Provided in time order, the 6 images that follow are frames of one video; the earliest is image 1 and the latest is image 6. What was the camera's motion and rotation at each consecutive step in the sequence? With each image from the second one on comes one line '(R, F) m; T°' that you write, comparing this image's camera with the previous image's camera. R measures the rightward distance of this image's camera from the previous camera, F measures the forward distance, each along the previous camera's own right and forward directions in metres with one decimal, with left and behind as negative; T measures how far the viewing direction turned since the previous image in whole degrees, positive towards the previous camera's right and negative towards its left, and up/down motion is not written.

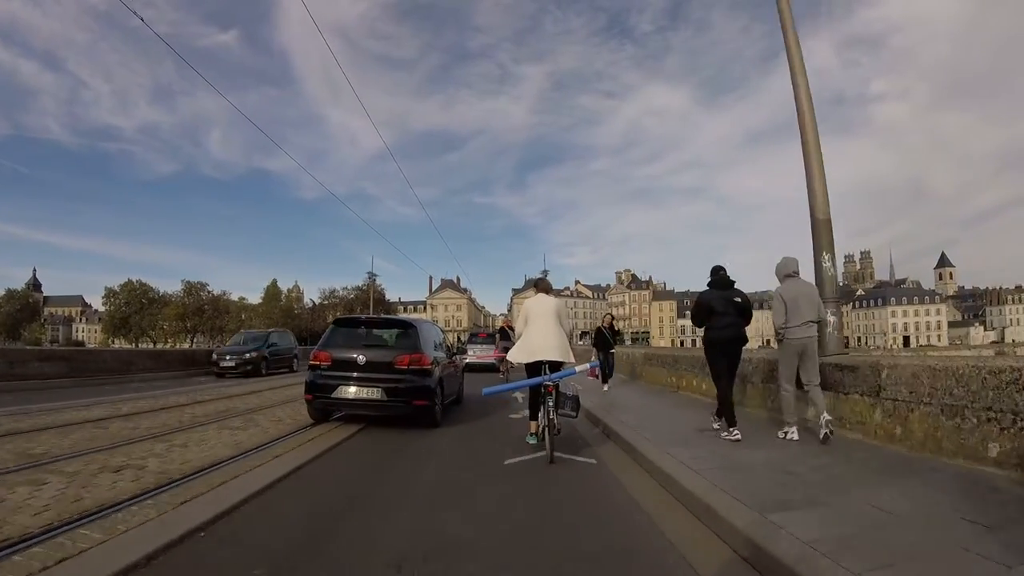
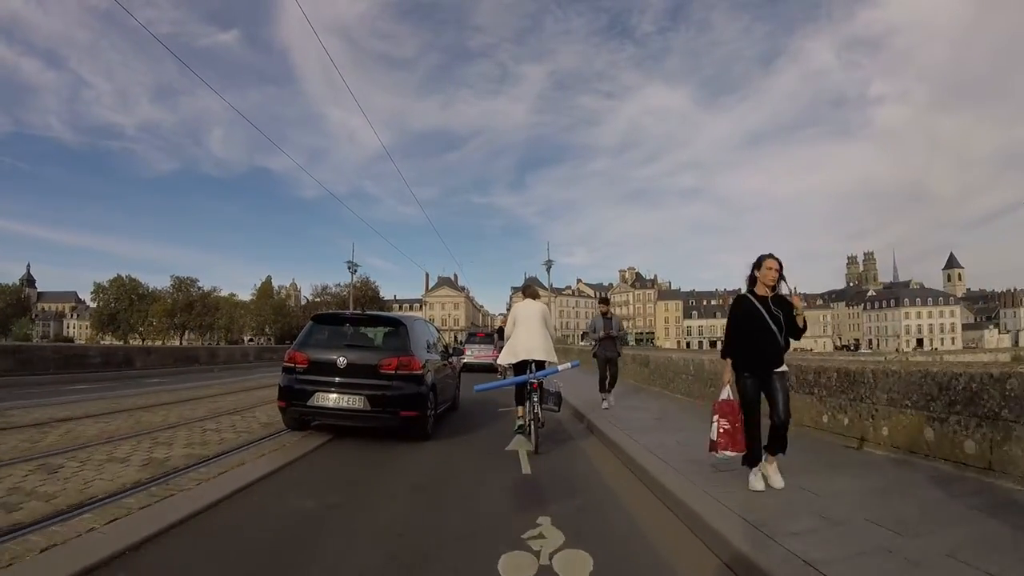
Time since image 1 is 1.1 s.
(0.0, +0.6) m; 0°
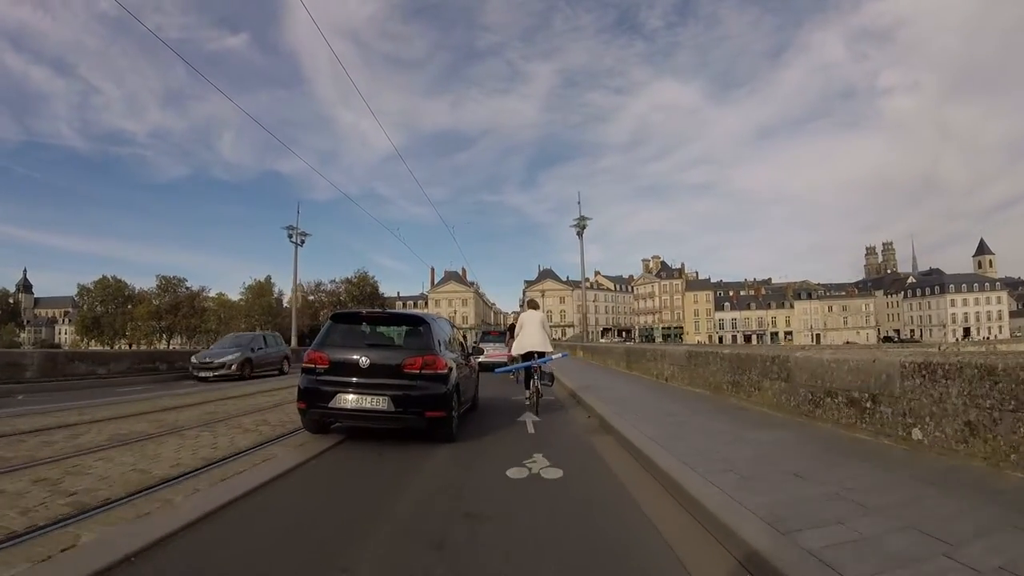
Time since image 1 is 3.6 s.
(-0.1, +1.4) m; -1°
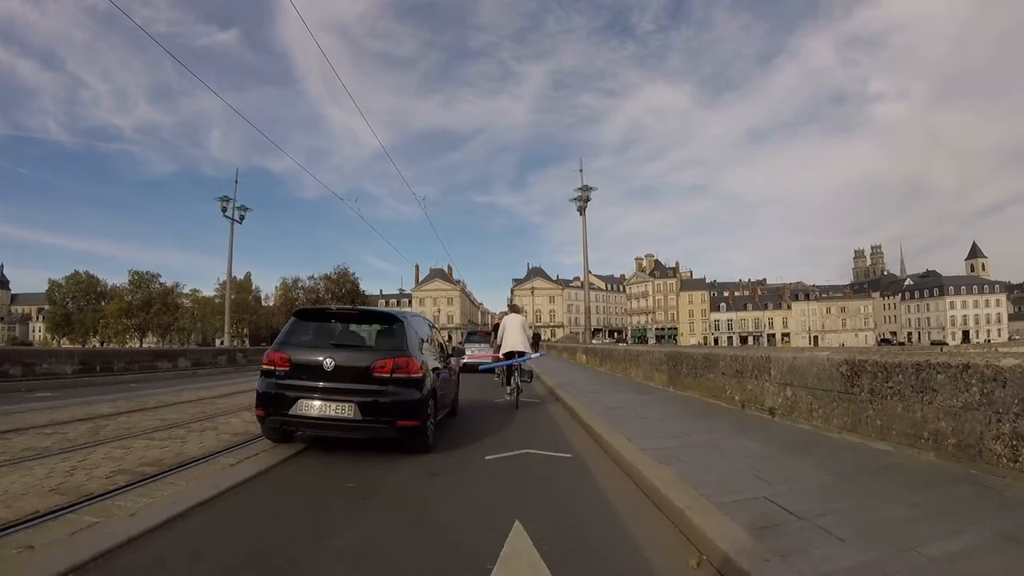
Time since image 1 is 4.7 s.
(+0.1, +0.6) m; +1°
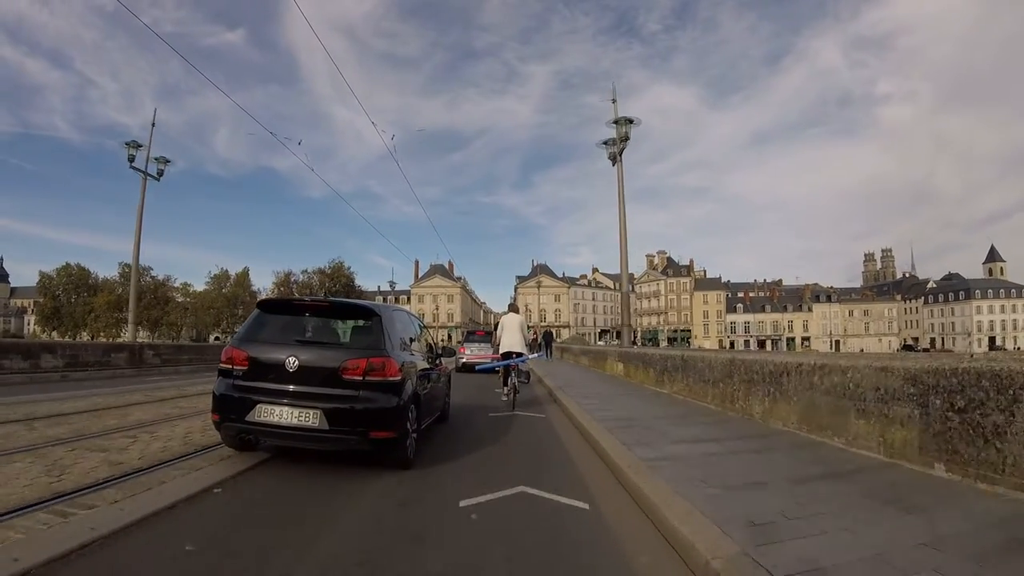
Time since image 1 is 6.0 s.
(0.0, +0.8) m; 0°
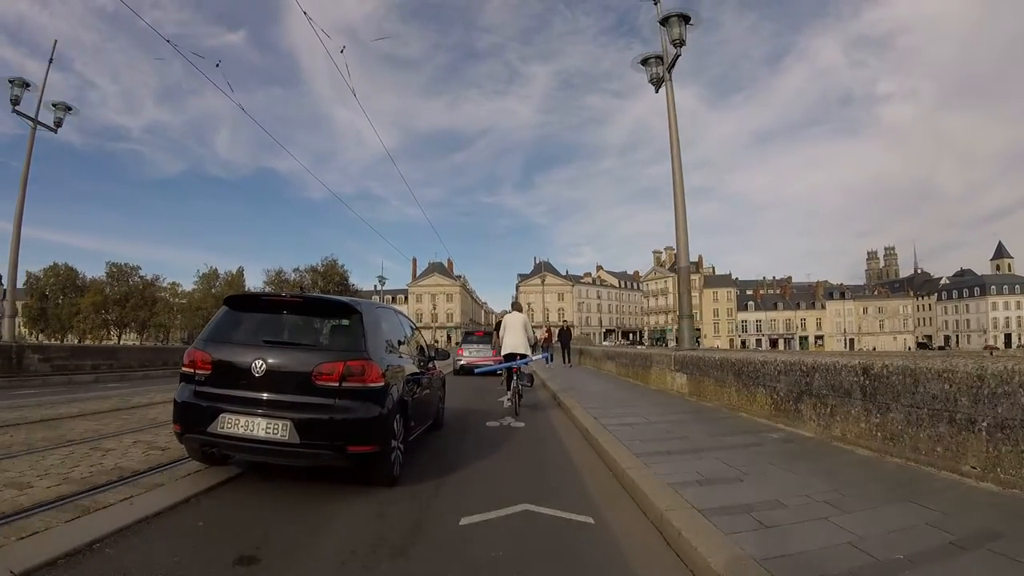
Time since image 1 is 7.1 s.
(0.0, +0.5) m; 0°
